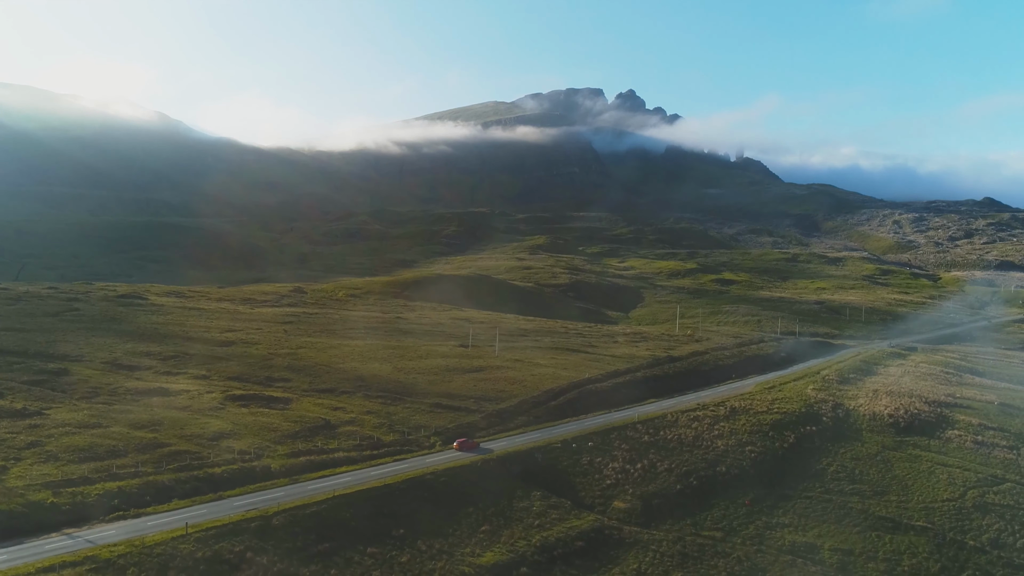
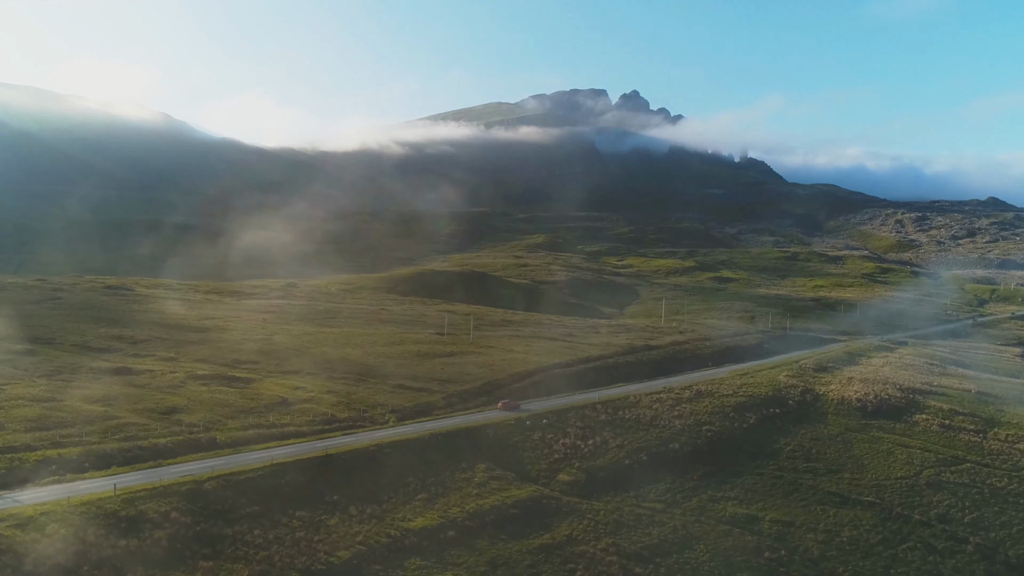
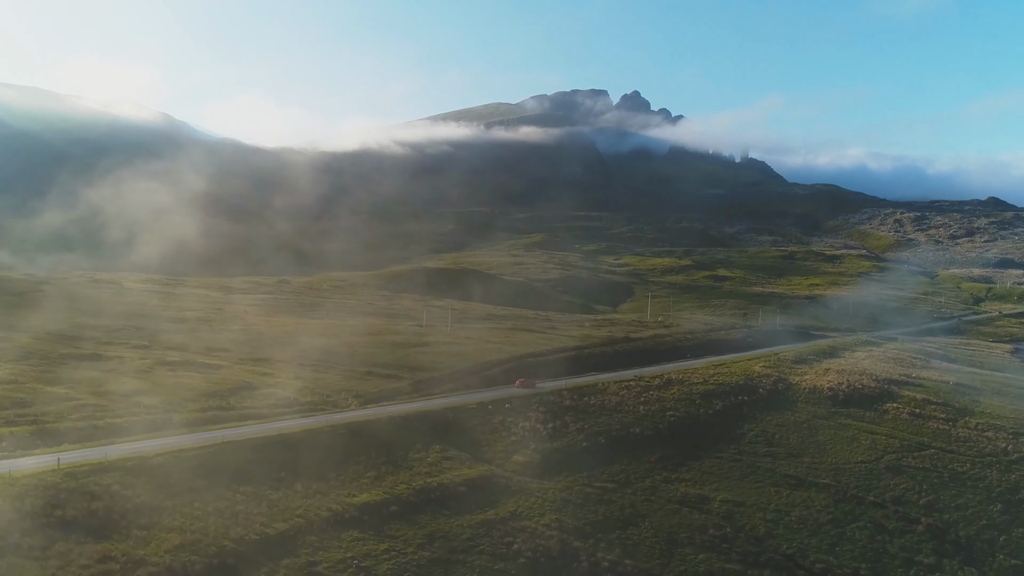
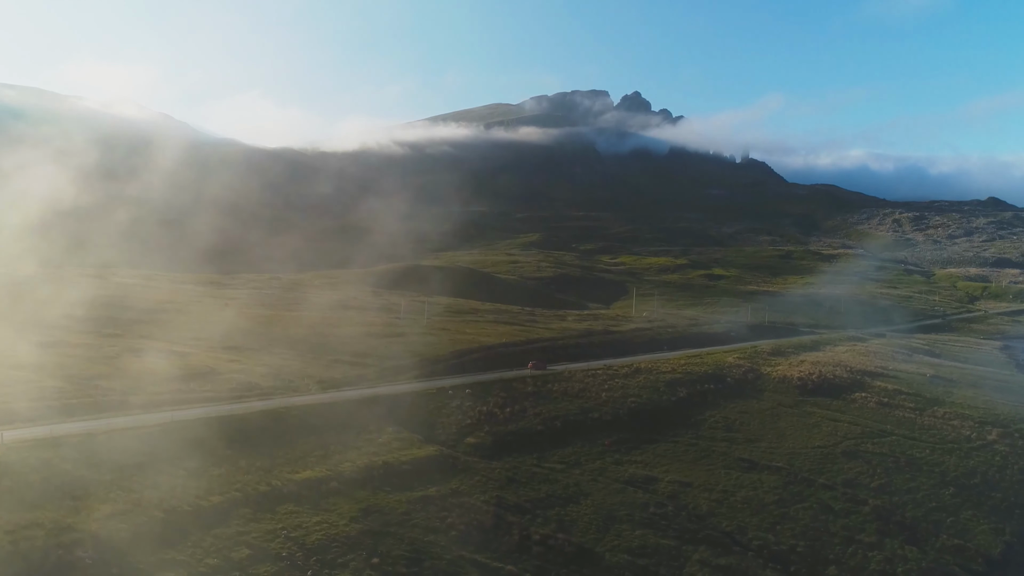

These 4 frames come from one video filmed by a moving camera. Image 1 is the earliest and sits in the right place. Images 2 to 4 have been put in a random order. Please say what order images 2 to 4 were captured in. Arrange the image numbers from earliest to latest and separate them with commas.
2, 3, 4
